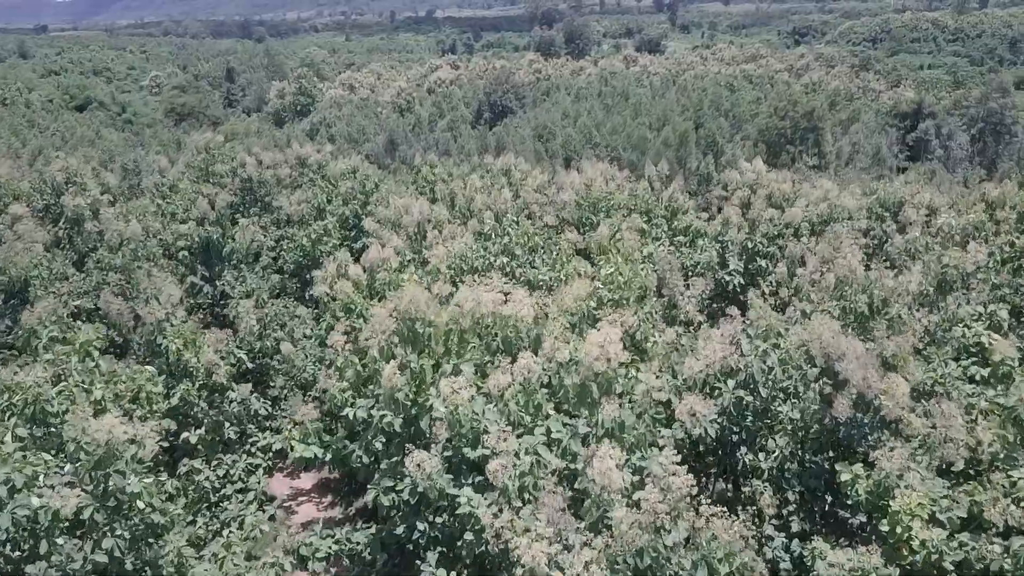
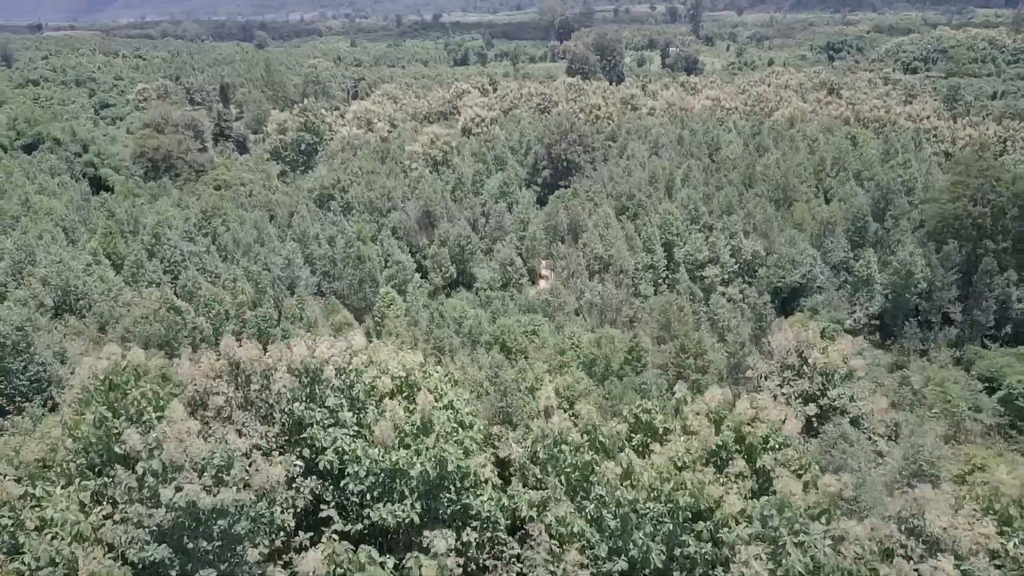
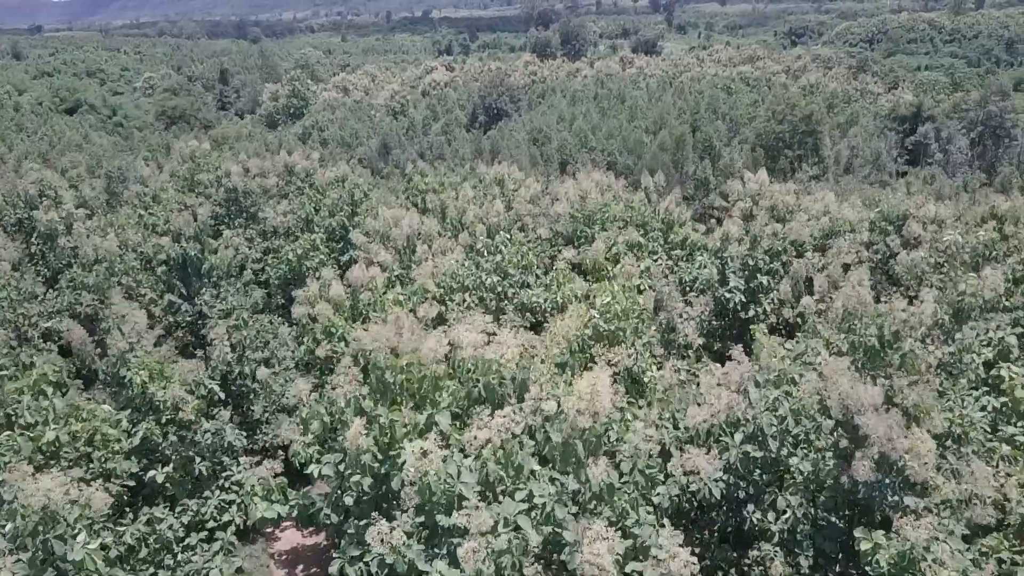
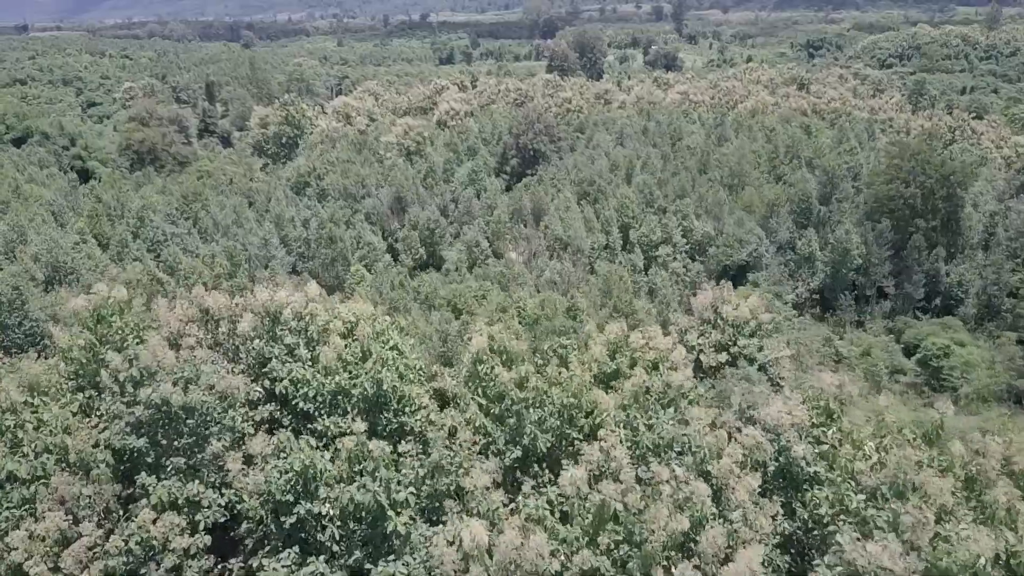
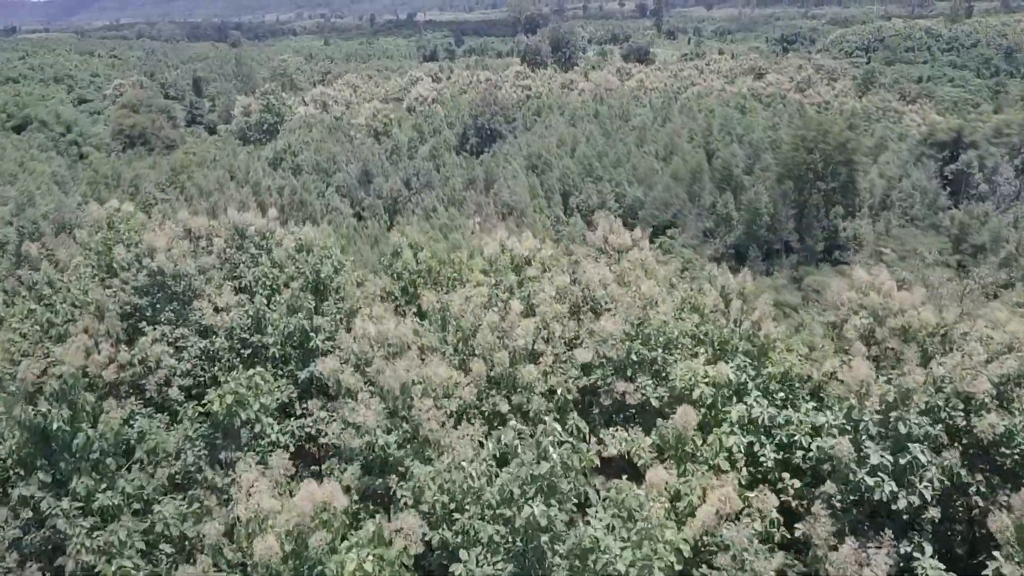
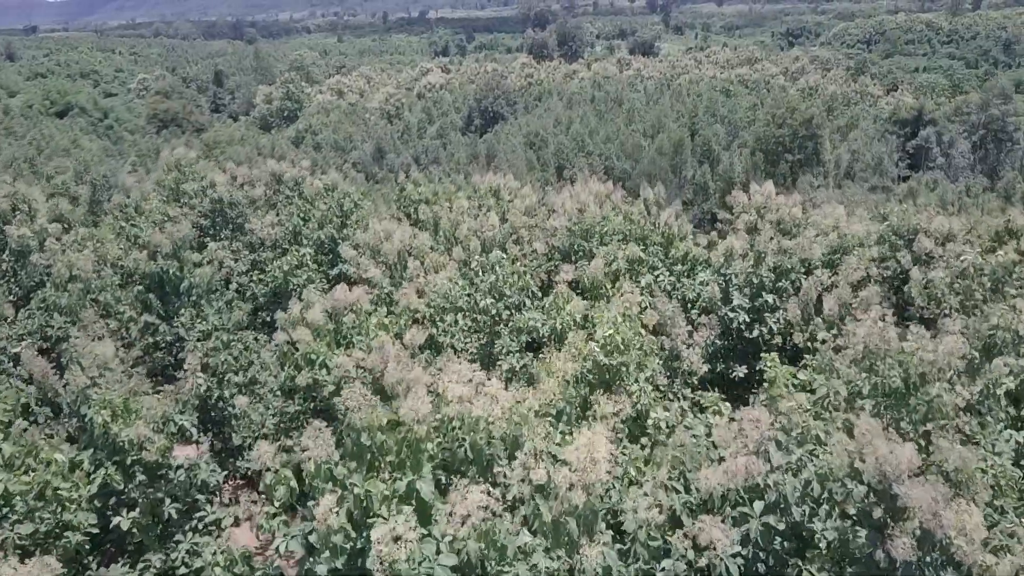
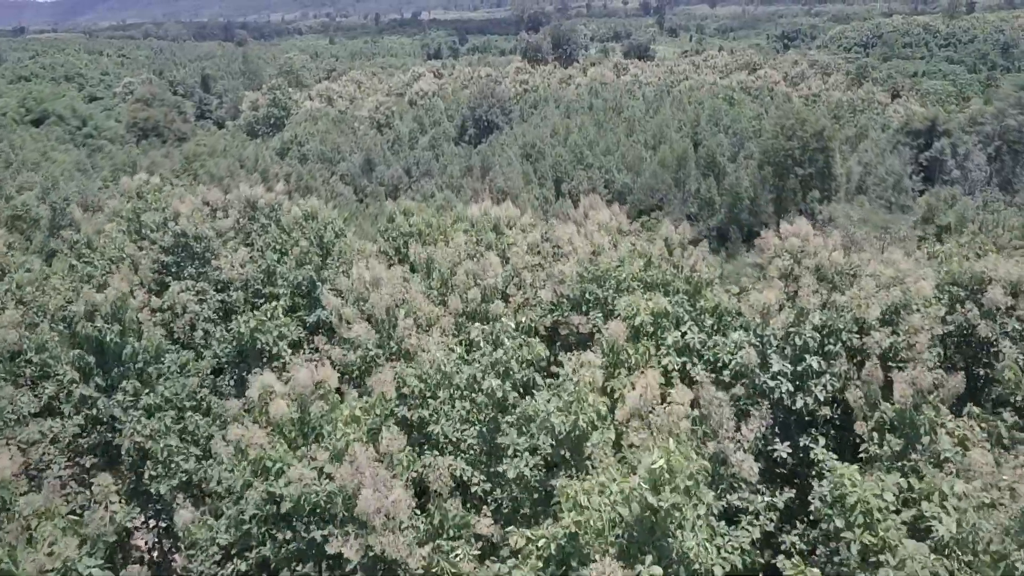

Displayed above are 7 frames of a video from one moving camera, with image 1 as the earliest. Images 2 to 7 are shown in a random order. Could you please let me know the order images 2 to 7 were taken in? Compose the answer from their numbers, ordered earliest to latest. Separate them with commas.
3, 6, 7, 5, 4, 2
